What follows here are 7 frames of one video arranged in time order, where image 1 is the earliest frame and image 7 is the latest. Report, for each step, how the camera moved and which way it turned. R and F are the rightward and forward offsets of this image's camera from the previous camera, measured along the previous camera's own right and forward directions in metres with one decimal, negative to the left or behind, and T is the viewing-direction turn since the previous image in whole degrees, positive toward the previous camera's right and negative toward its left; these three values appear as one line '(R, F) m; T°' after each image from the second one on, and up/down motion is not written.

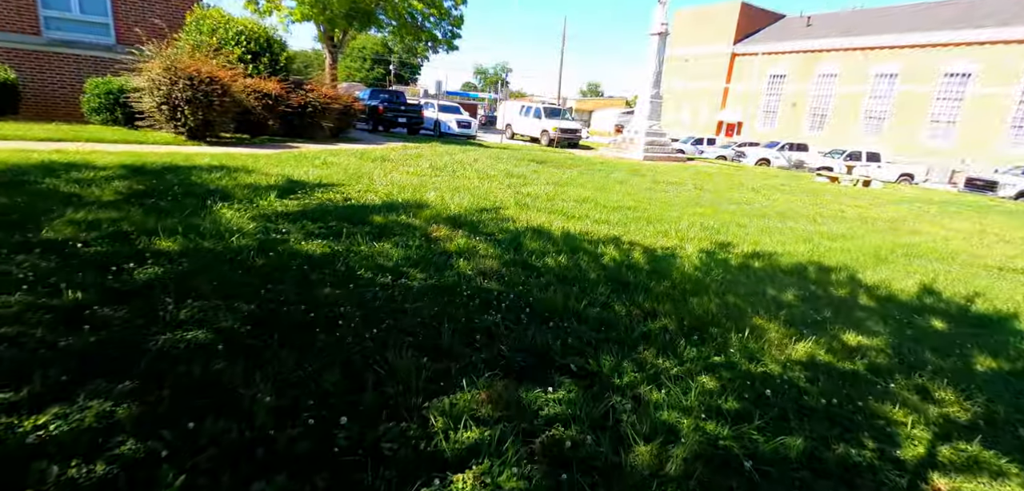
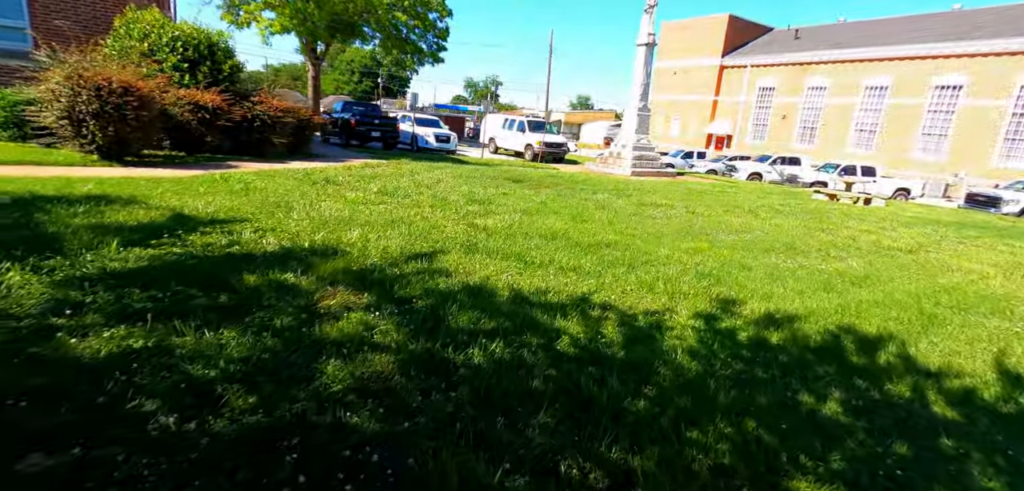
(+0.4, +1.3) m; +1°
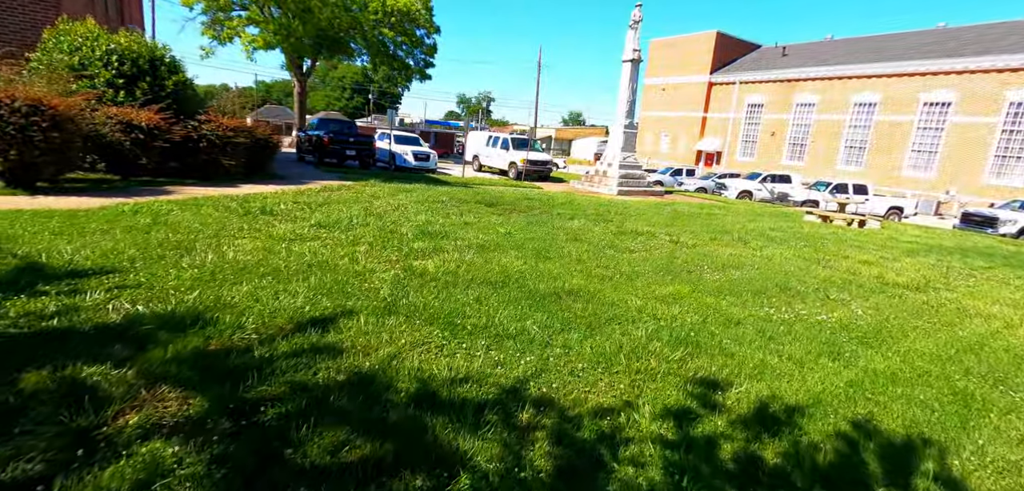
(+0.4, +1.0) m; +1°
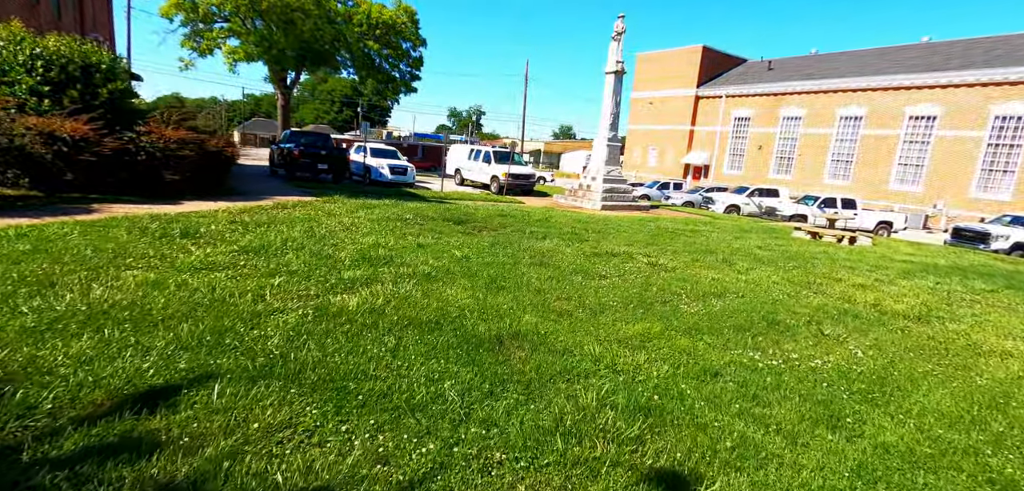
(+0.4, +0.8) m; +1°
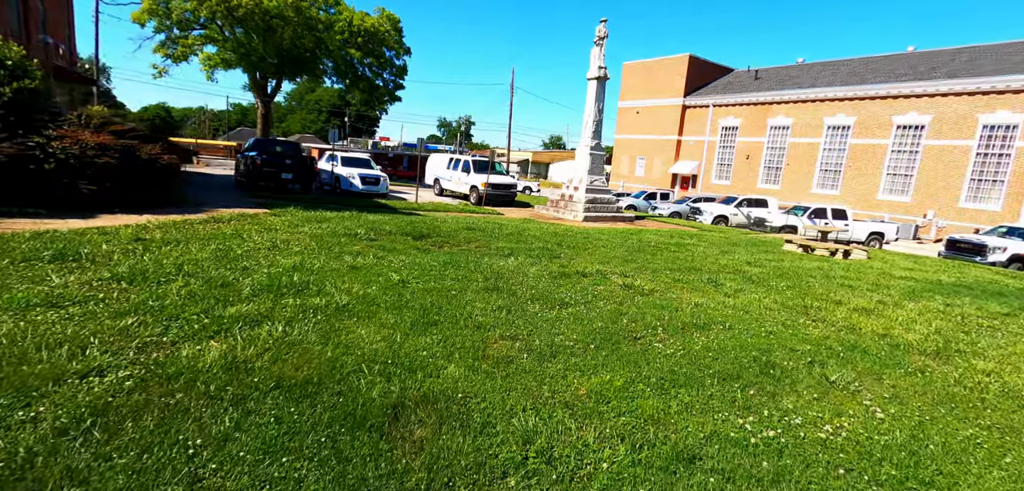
(+0.4, +1.1) m; +1°
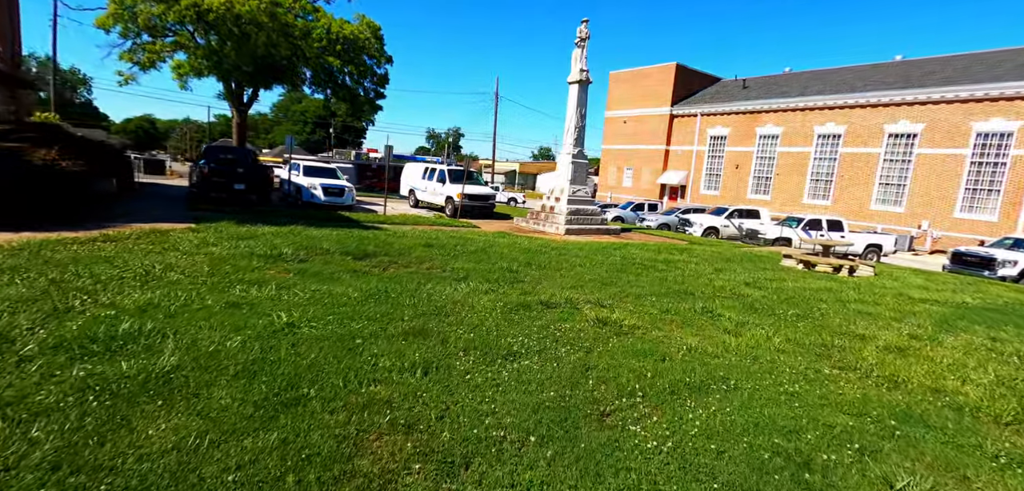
(+0.5, +1.6) m; +1°
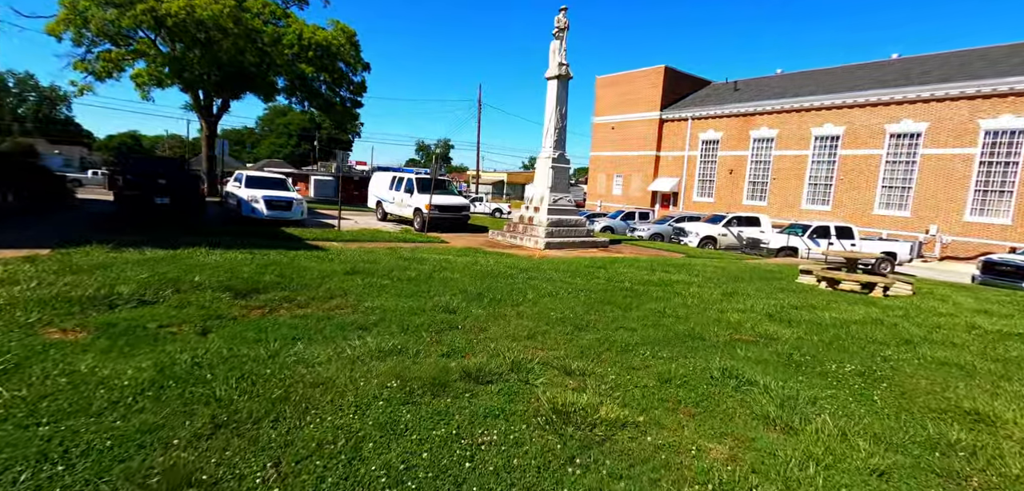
(+0.6, +2.4) m; +1°
